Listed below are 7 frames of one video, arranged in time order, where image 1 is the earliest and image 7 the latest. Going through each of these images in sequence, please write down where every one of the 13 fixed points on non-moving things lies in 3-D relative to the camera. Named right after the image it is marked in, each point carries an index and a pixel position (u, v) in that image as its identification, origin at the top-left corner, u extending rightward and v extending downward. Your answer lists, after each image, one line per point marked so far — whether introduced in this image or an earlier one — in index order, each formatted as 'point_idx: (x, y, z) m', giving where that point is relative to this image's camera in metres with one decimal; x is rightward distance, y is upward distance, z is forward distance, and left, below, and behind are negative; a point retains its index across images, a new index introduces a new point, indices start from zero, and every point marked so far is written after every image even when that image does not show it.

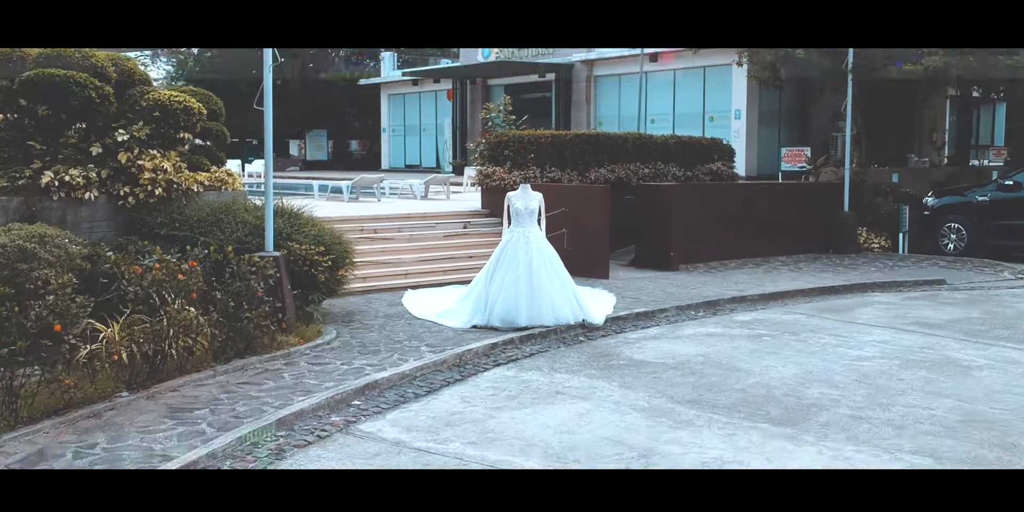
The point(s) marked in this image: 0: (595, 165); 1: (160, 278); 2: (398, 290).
0: (+1.0, +1.1, +14.7) m
1: (-2.0, -0.2, +7.2) m
2: (-1.0, -0.3, +11.3) m
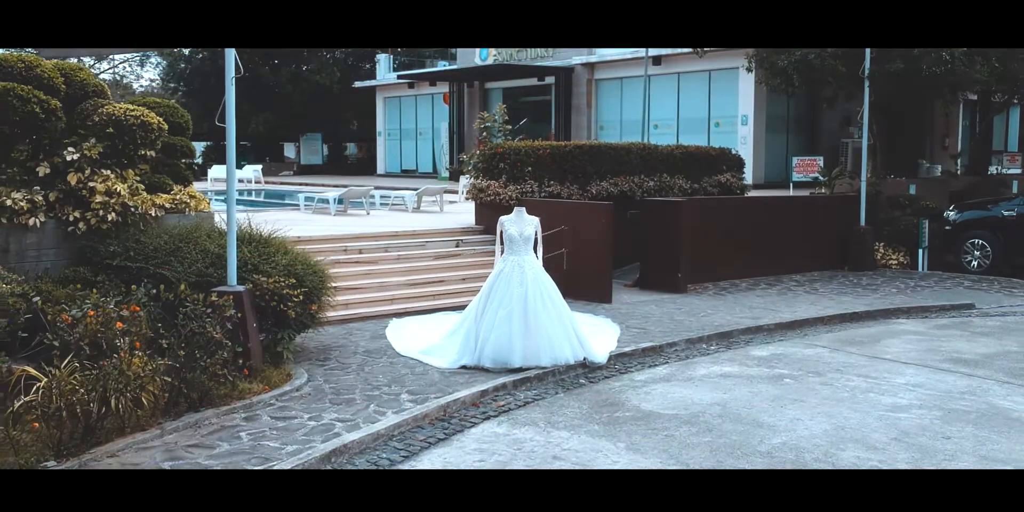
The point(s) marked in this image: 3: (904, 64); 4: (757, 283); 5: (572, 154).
0: (+0.9, +0.9, +13.8) m
1: (-2.1, -0.4, +6.2) m
2: (-1.1, -0.5, +10.4) m
3: (+4.7, +2.3, +14.9) m
4: (+2.7, -0.3, +13.6) m
5: (+0.7, +1.1, +13.6) m
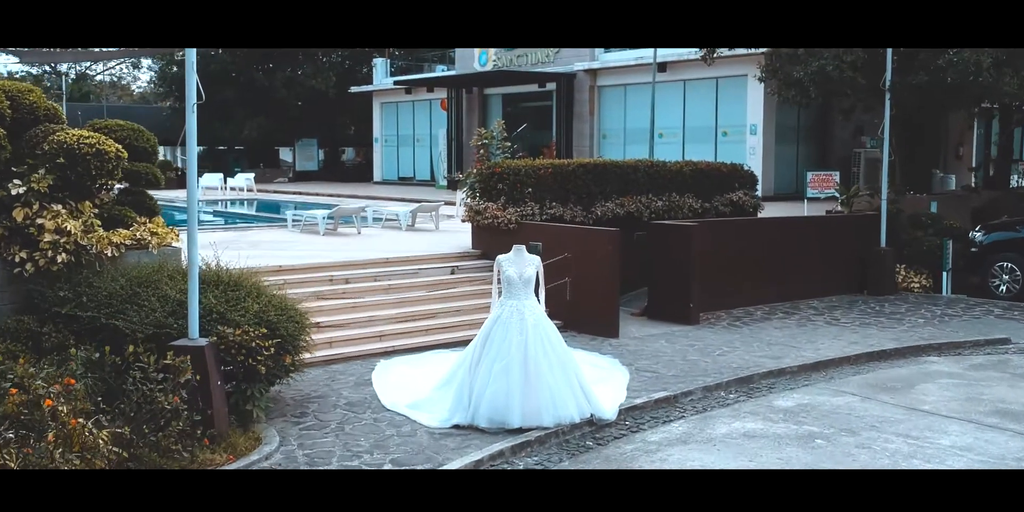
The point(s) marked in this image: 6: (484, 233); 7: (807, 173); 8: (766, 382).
0: (+0.9, +0.6, +12.9) m
1: (-2.1, -0.6, +5.4) m
2: (-1.1, -0.8, +9.5) m
3: (+4.7, +2.0, +14.1) m
4: (+2.7, -0.6, +12.7) m
5: (+0.6, +0.8, +12.7) m
6: (-0.3, +0.2, +12.4) m
7: (+3.9, +1.1, +16.6) m
8: (+1.8, -0.9, +9.1) m
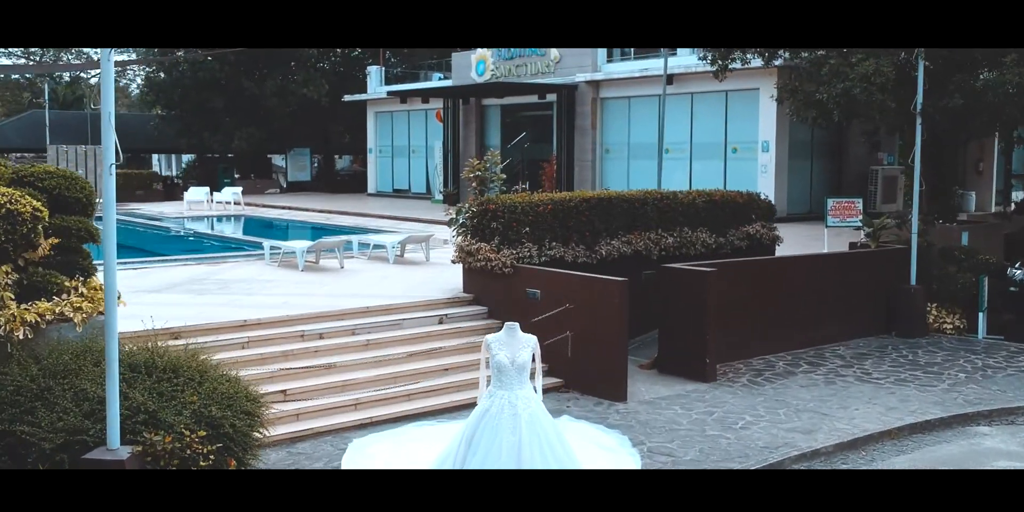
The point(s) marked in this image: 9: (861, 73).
0: (+0.9, +0.2, +11.7) m
1: (-2.1, -1.0, +4.2) m
2: (-1.1, -1.2, +8.3) m
3: (+4.6, +1.6, +12.8) m
4: (+2.6, -1.0, +11.5) m
5: (+0.6, +0.4, +11.5) m
6: (-0.3, -0.2, +11.2) m
7: (+3.9, +0.7, +15.4) m
8: (+1.8, -1.3, +7.9) m
9: (+3.6, +1.9, +12.8) m
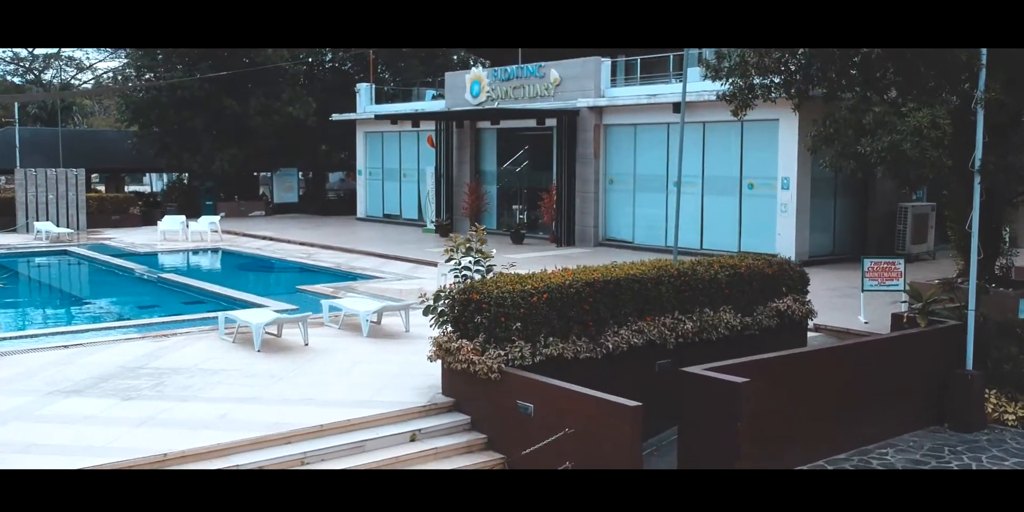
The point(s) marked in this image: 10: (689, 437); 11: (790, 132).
0: (+0.8, -0.5, +9.8) m
1: (-2.2, -1.8, +2.3) m
2: (-1.2, -1.9, +6.4) m
3: (+4.6, +0.9, +10.9) m
4: (+2.5, -1.7, +9.6) m
5: (+0.5, -0.3, +9.6) m
6: (-0.4, -0.9, +9.3) m
7: (+3.8, 0.0, +13.5) m
8: (+1.7, -2.0, +6.0) m
9: (+3.5, +1.1, +10.9) m
10: (+1.3, -1.3, +9.1) m
11: (+4.2, +1.9, +18.9) m
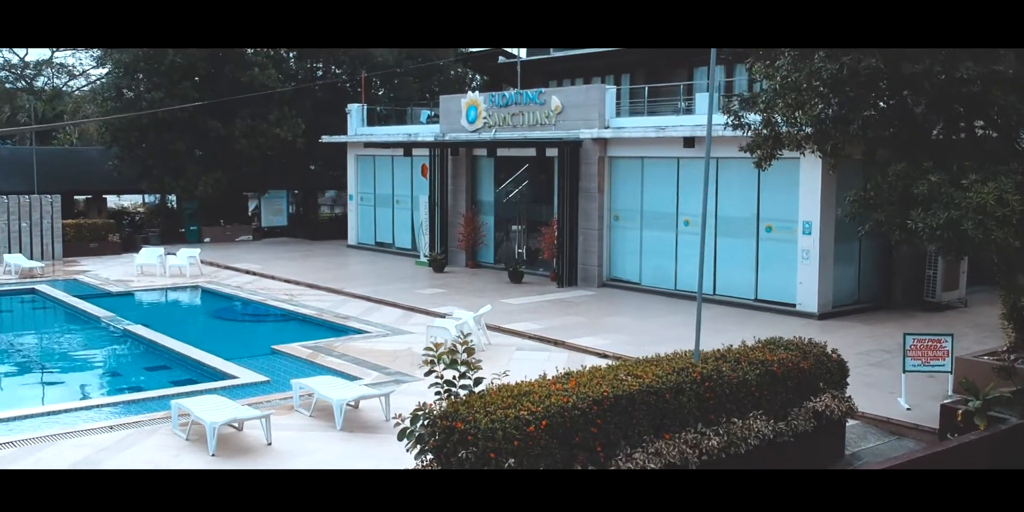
0: (+0.7, -1.3, +8.3) m
1: (-2.3, -2.5, +0.7) m
2: (-1.3, -2.7, +4.9) m
3: (+4.5, +0.1, +9.4) m
4: (+2.5, -2.4, +8.0) m
5: (+0.5, -1.0, +8.0) m
6: (-0.5, -1.6, +7.8) m
7: (+3.8, -0.8, +11.9) m
8: (+1.7, -2.8, +4.4) m
9: (+3.4, +0.4, +9.3) m
10: (+1.3, -2.1, +7.6) m
11: (+4.2, +1.2, +17.4) m
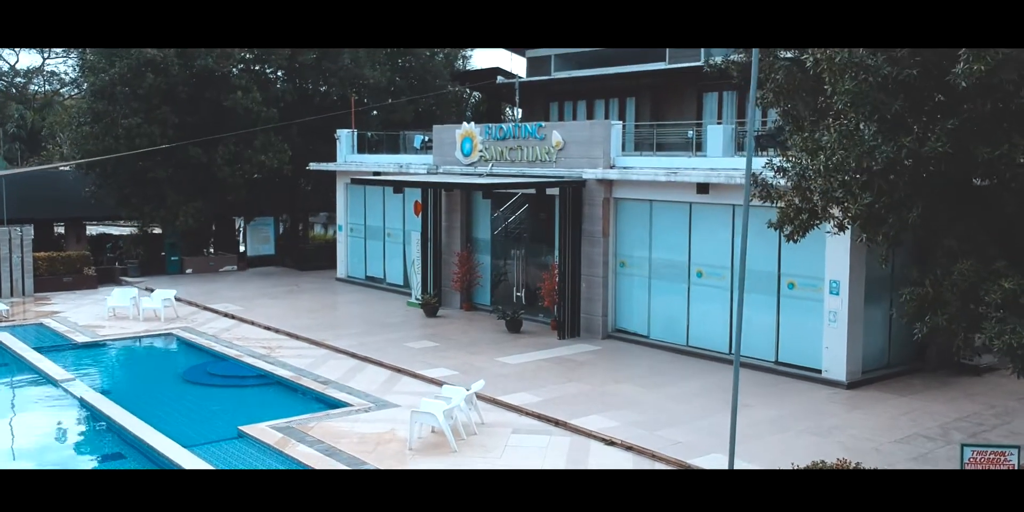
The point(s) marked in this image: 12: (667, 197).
0: (+0.7, -2.1, +6.6) m
1: (-2.4, -3.3, -1.0) m
2: (-1.4, -3.5, +3.2) m
3: (+4.5, -0.7, +7.7) m
4: (+2.4, -3.2, +6.4) m
5: (+0.4, -1.8, +6.3) m
6: (-0.5, -2.4, +6.1) m
7: (+3.7, -1.6, +10.2) m
8: (+1.6, -3.6, +2.7) m
9: (+3.4, -0.4, +7.6) m
10: (+1.2, -2.9, +5.9) m
11: (+4.1, +0.4, +15.7) m
12: (+2.3, +0.9, +18.7) m
